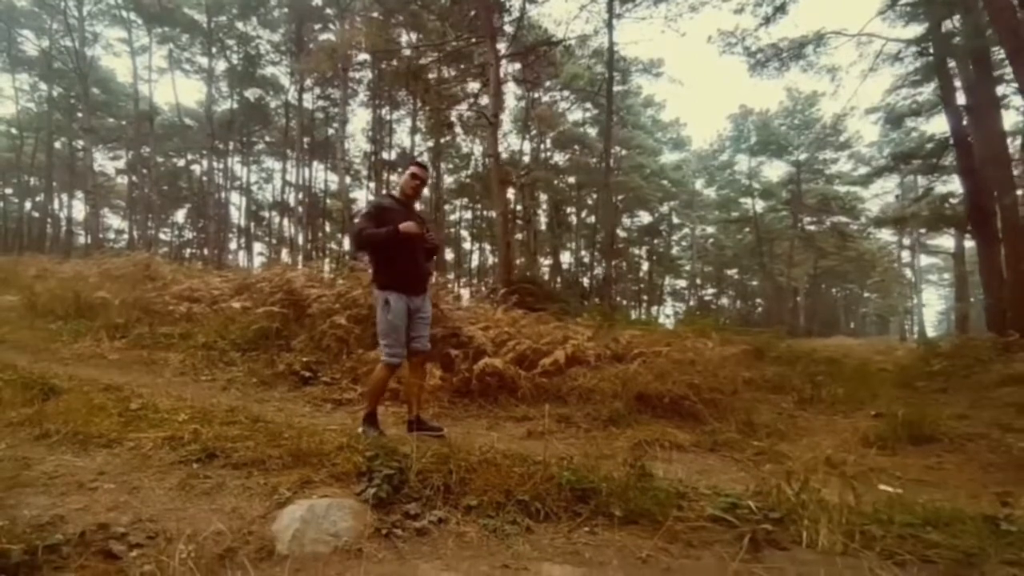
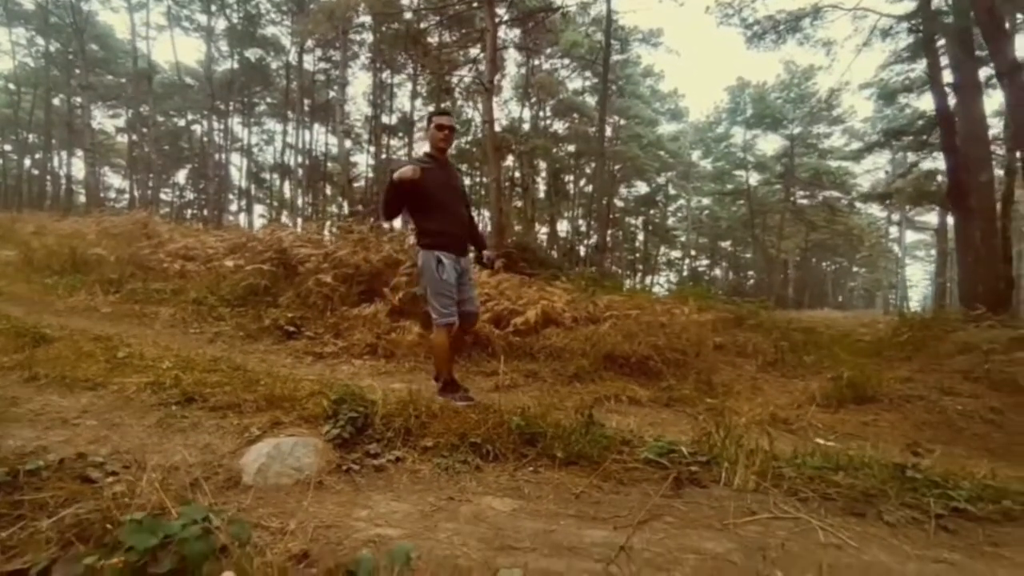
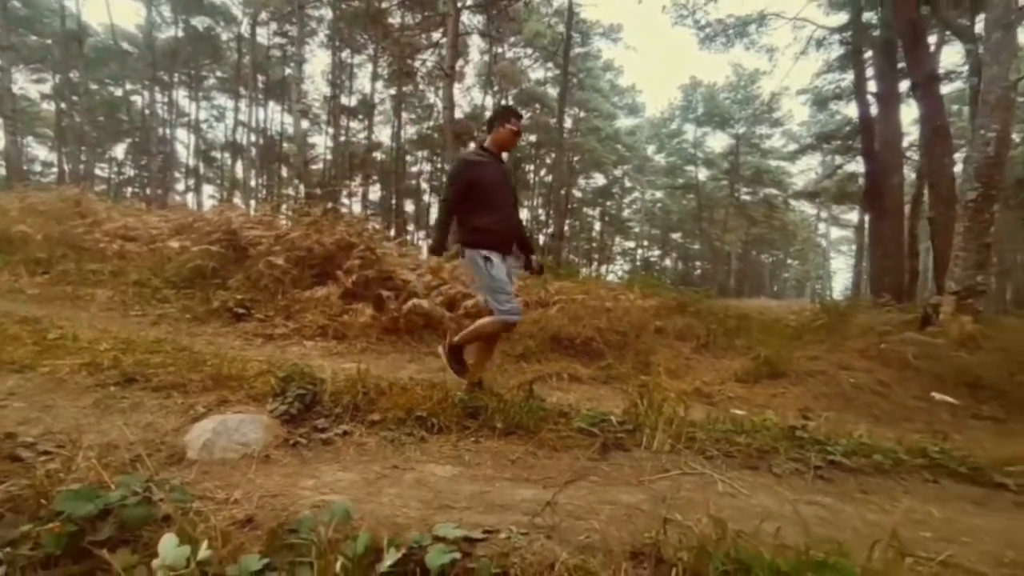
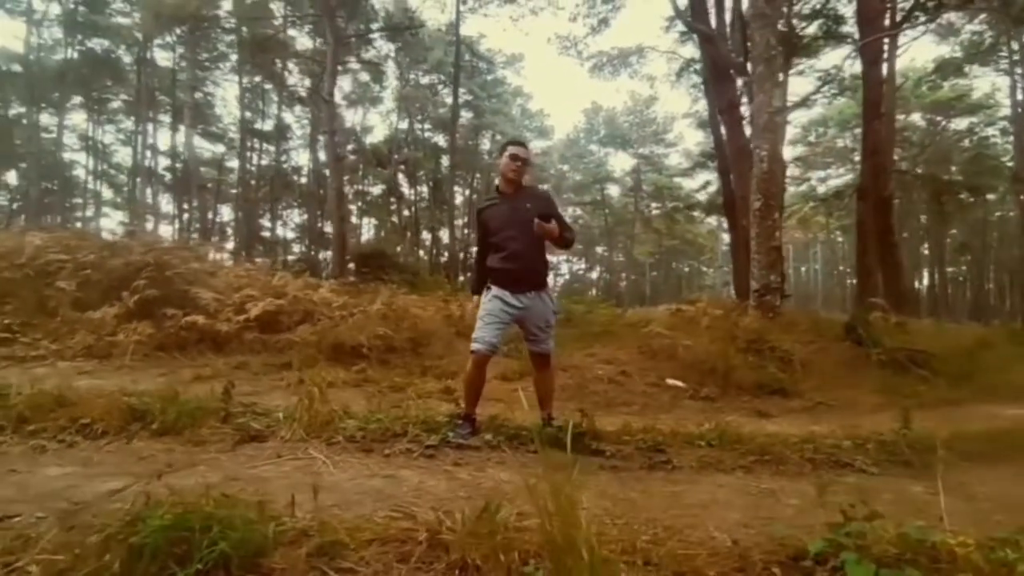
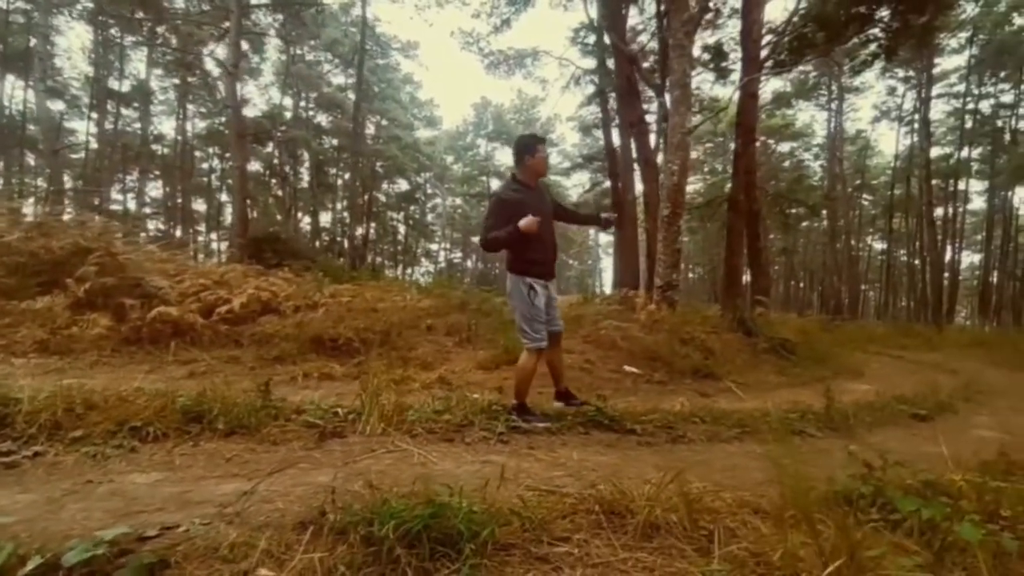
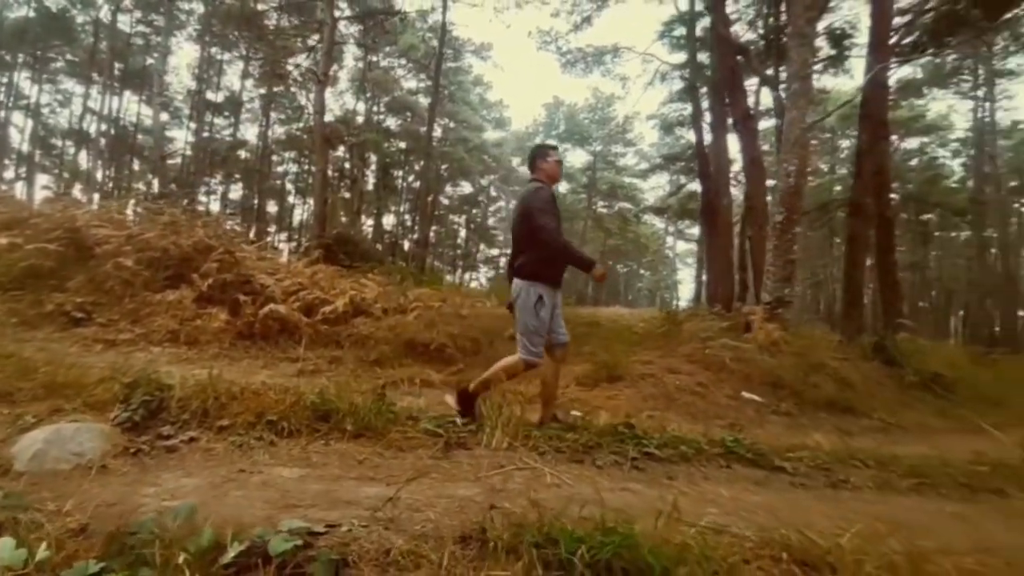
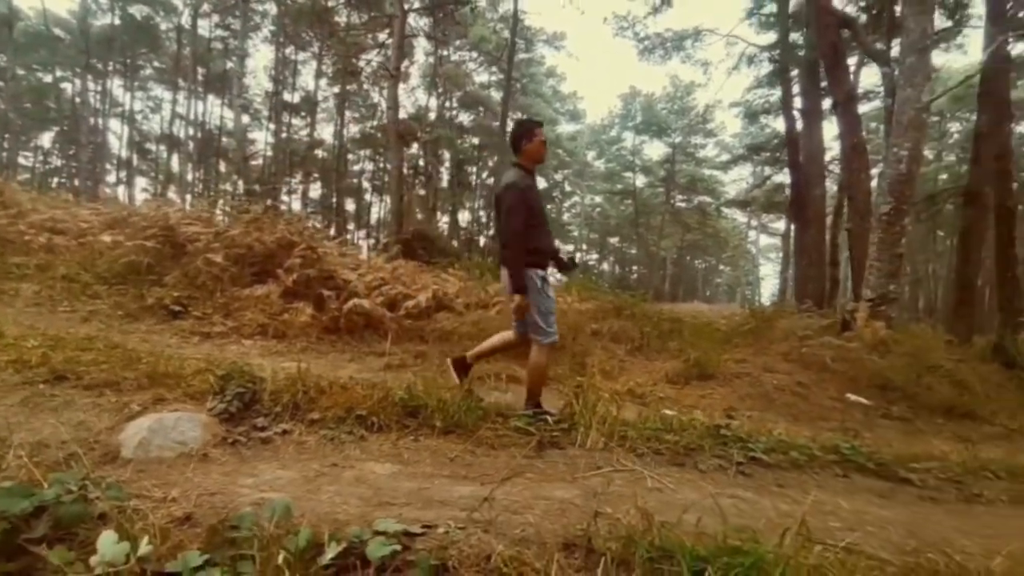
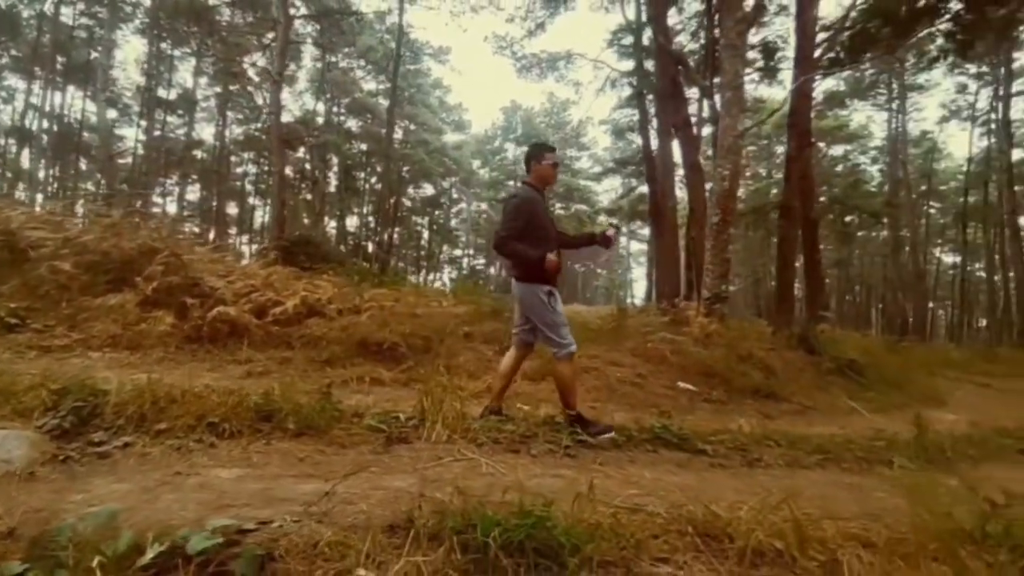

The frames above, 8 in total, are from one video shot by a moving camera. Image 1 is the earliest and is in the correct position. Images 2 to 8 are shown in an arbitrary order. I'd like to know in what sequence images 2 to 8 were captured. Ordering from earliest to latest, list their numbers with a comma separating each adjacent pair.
2, 3, 7, 6, 8, 5, 4
